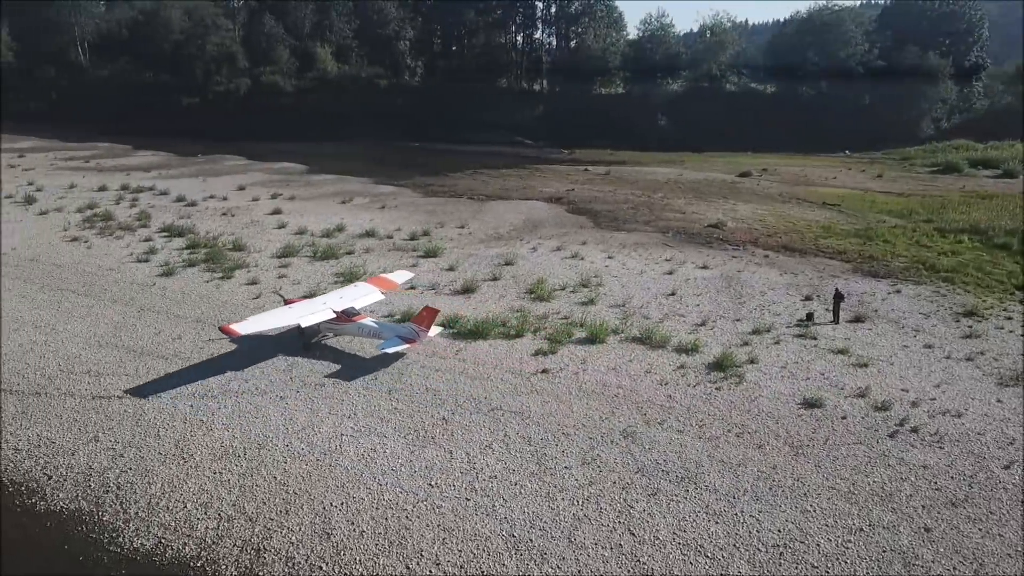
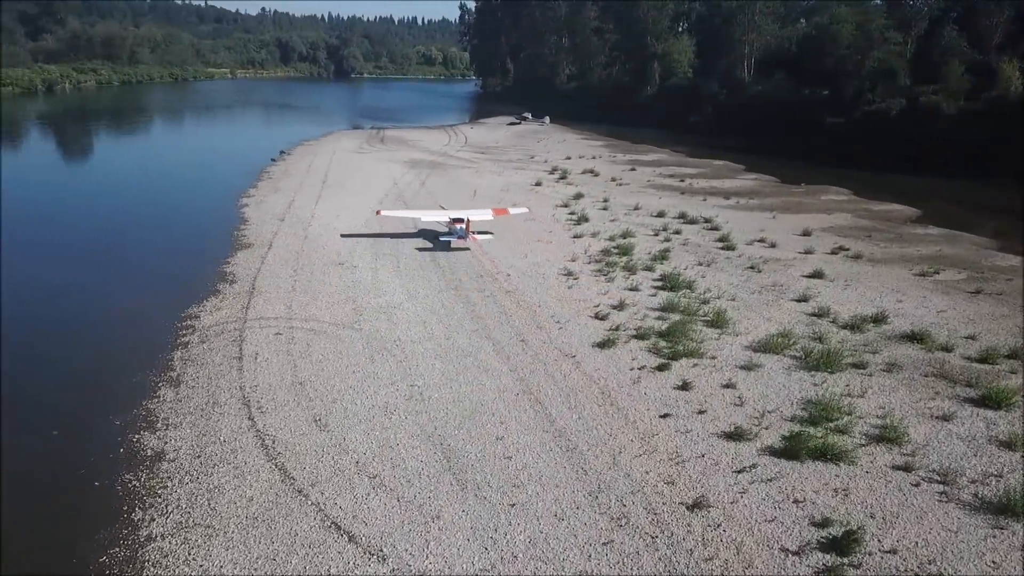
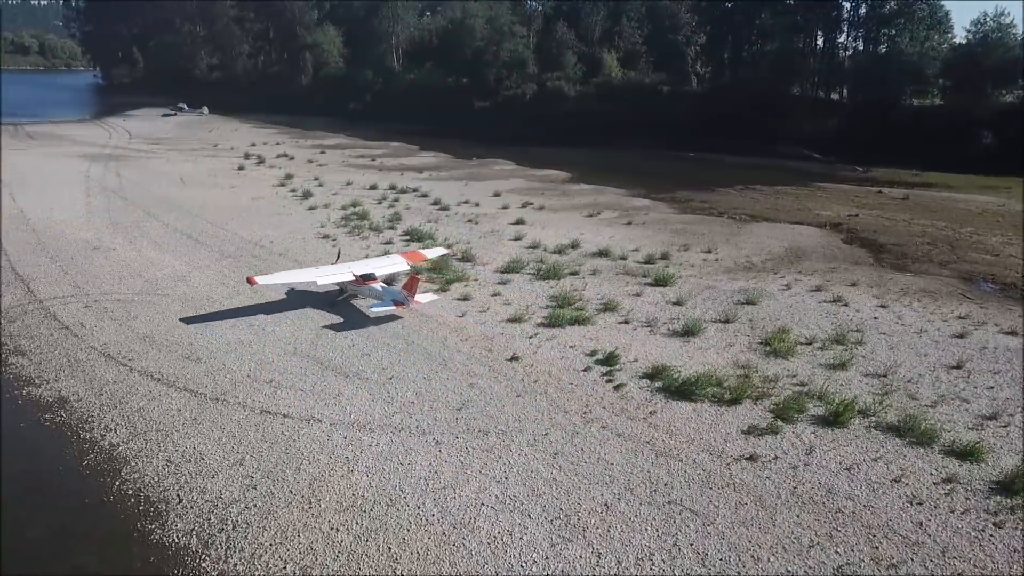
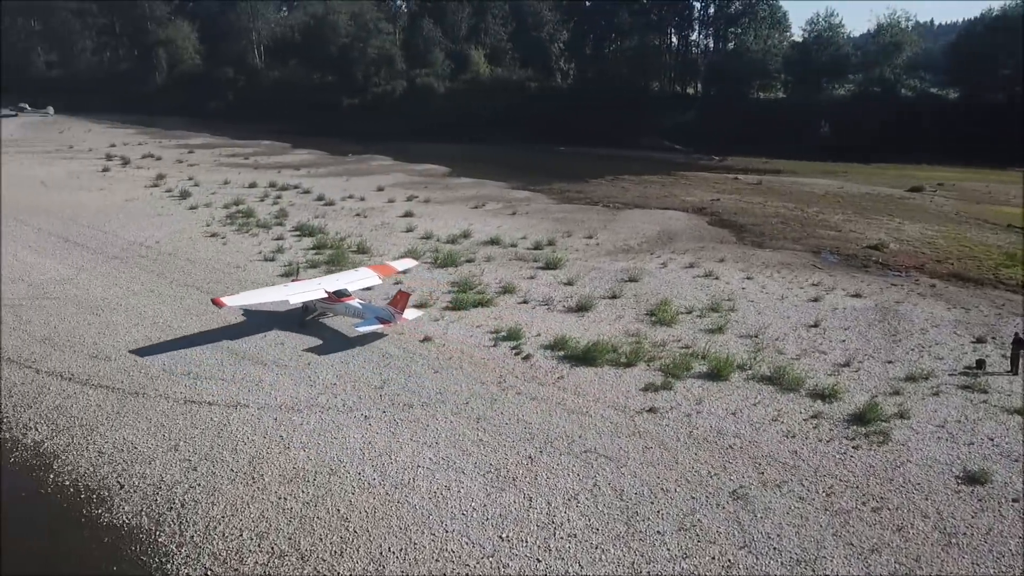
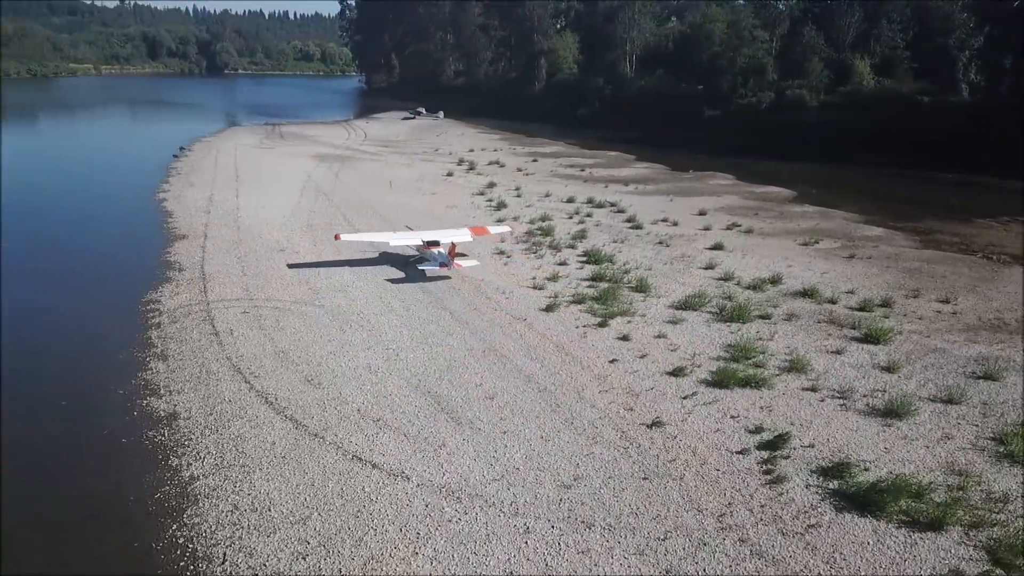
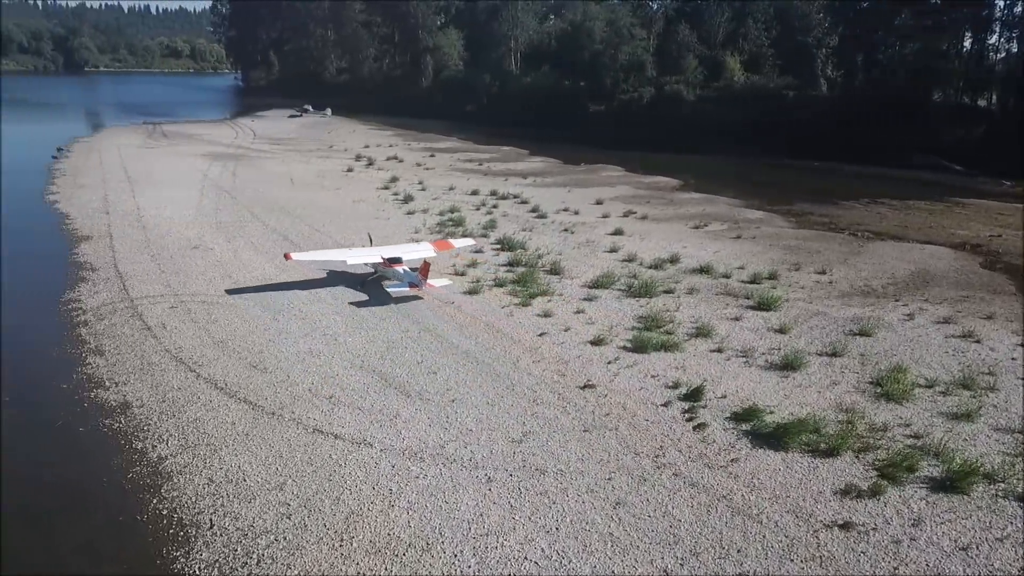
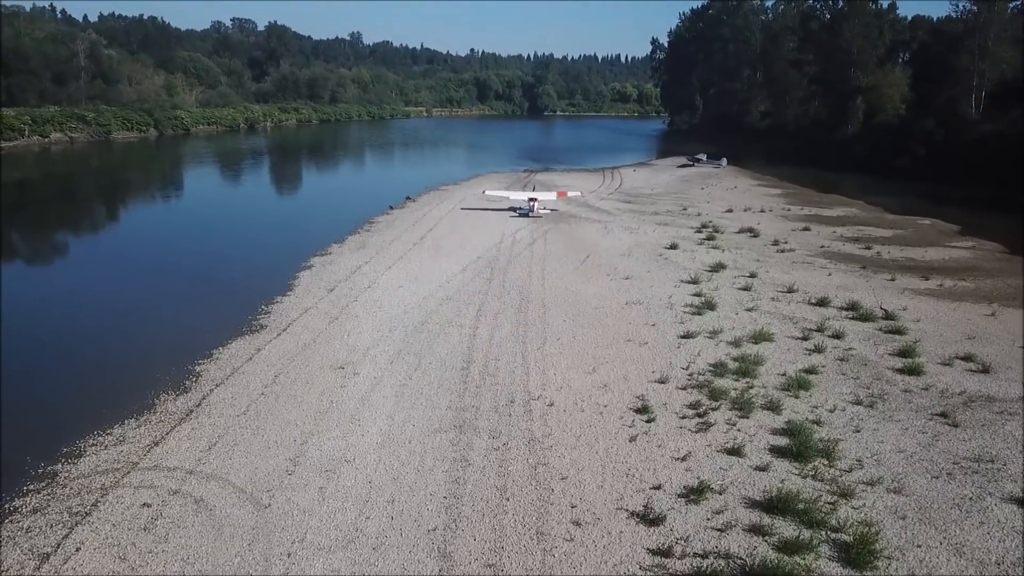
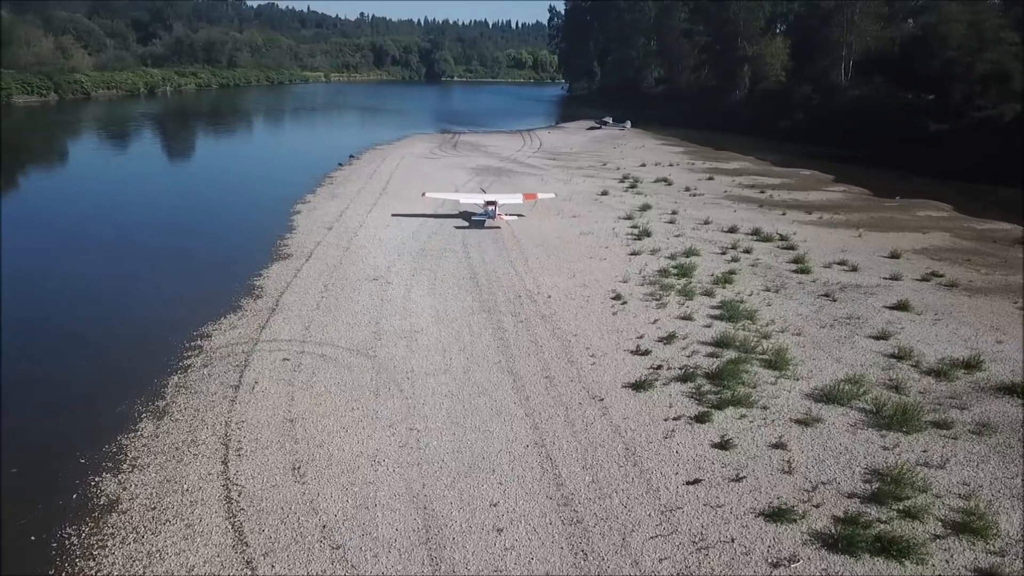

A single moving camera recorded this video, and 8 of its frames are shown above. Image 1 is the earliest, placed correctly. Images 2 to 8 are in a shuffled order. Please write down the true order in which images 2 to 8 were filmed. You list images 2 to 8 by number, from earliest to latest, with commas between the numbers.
4, 3, 6, 5, 2, 8, 7
